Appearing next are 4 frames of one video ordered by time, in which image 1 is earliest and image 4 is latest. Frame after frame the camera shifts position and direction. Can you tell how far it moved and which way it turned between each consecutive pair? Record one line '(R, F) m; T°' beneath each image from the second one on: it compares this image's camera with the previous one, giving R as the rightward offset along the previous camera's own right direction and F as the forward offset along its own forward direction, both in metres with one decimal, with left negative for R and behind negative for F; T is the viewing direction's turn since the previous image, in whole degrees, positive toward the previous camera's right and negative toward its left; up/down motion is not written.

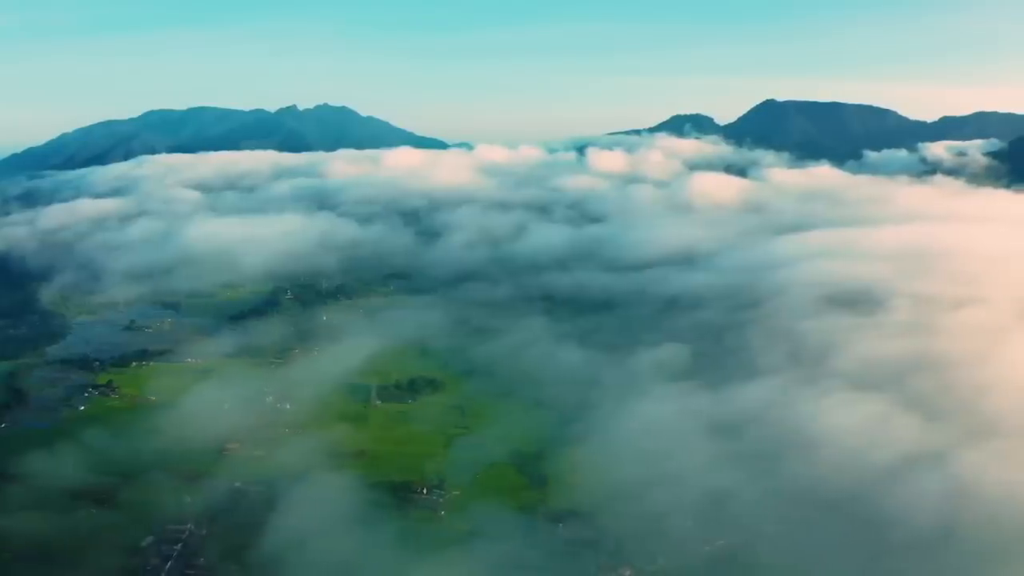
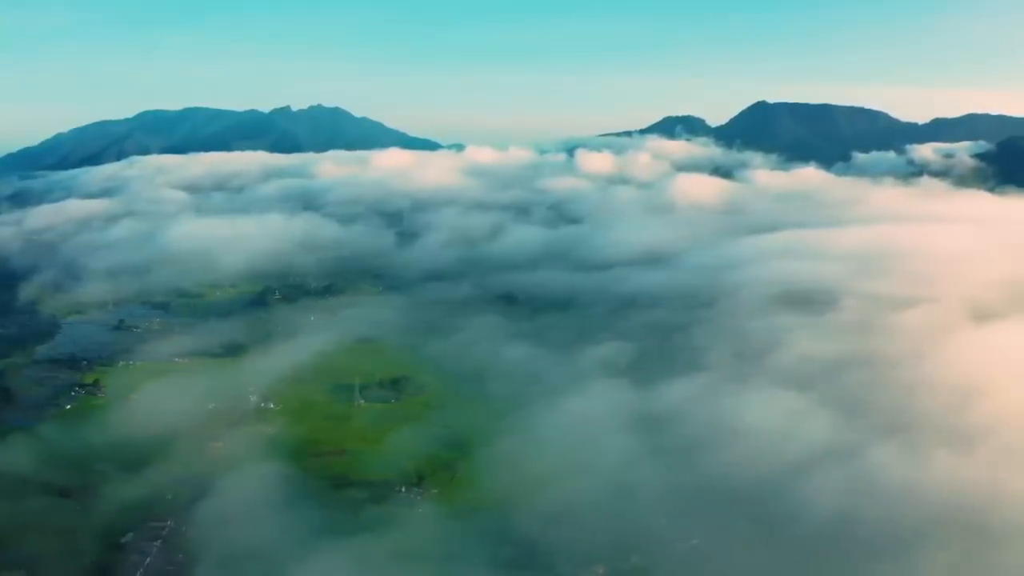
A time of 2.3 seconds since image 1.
(+1.9, -1.0) m; 0°
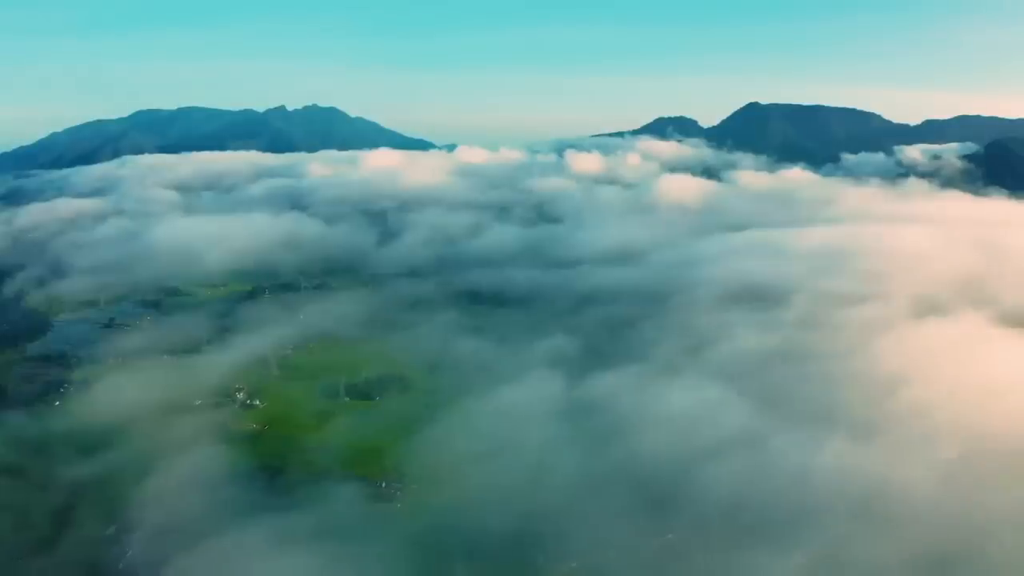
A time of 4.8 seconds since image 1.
(+1.9, -1.2) m; 0°
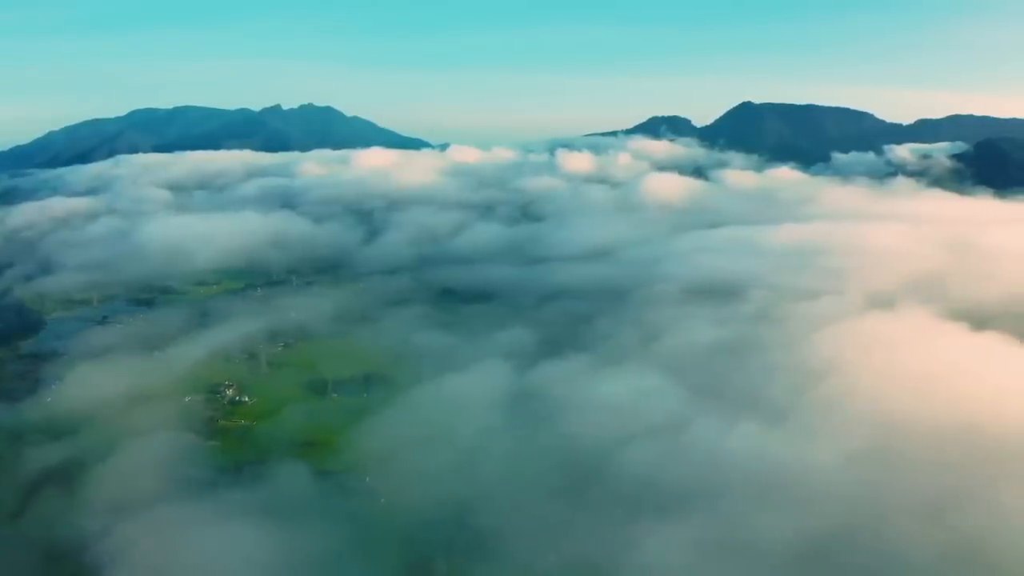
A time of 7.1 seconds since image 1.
(+1.6, -1.4) m; 0°
